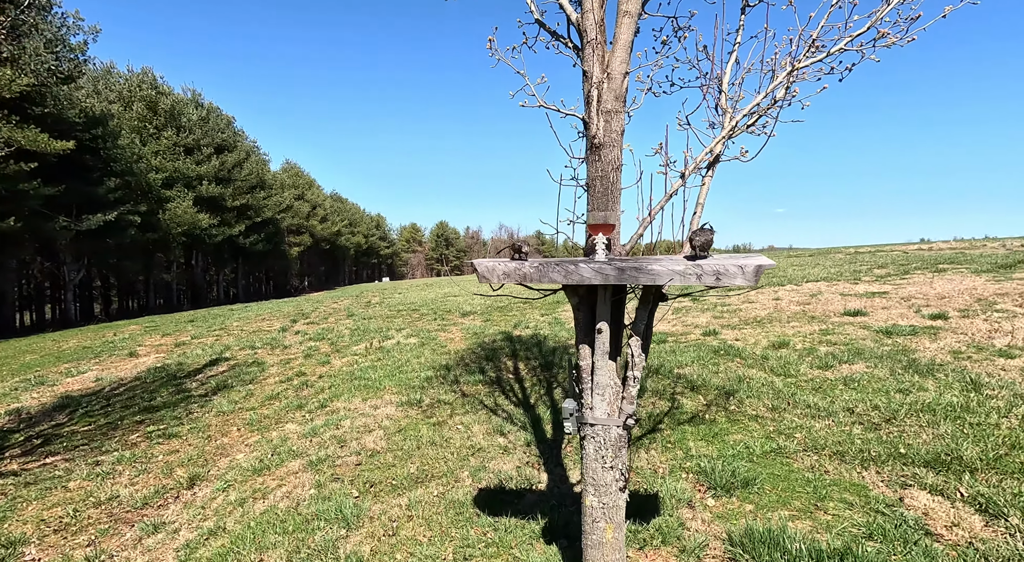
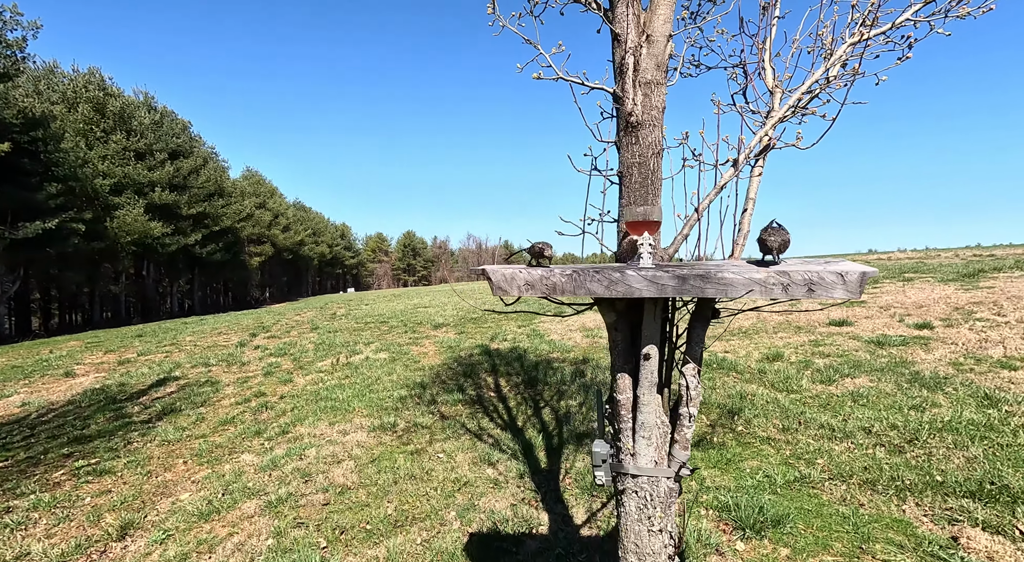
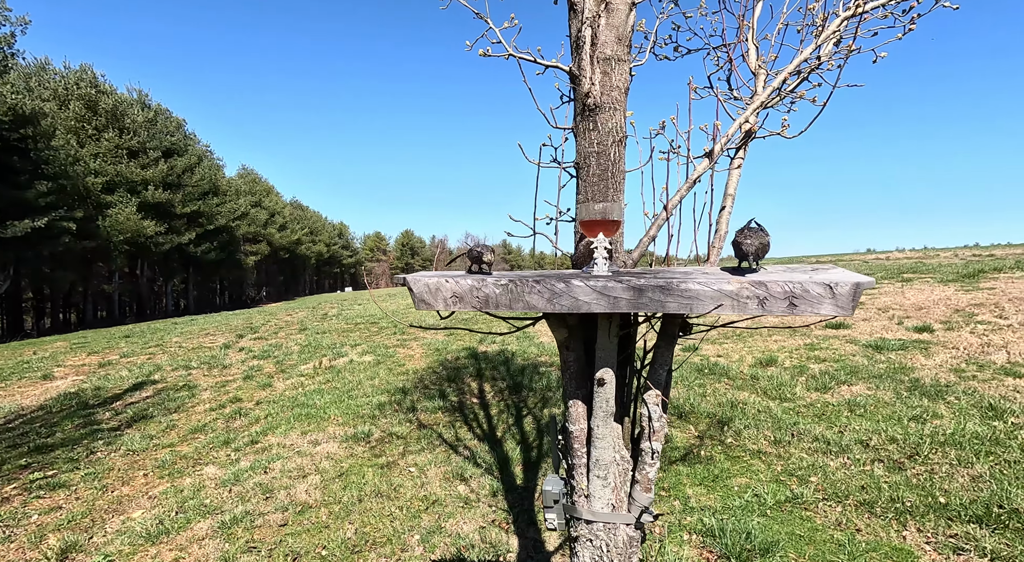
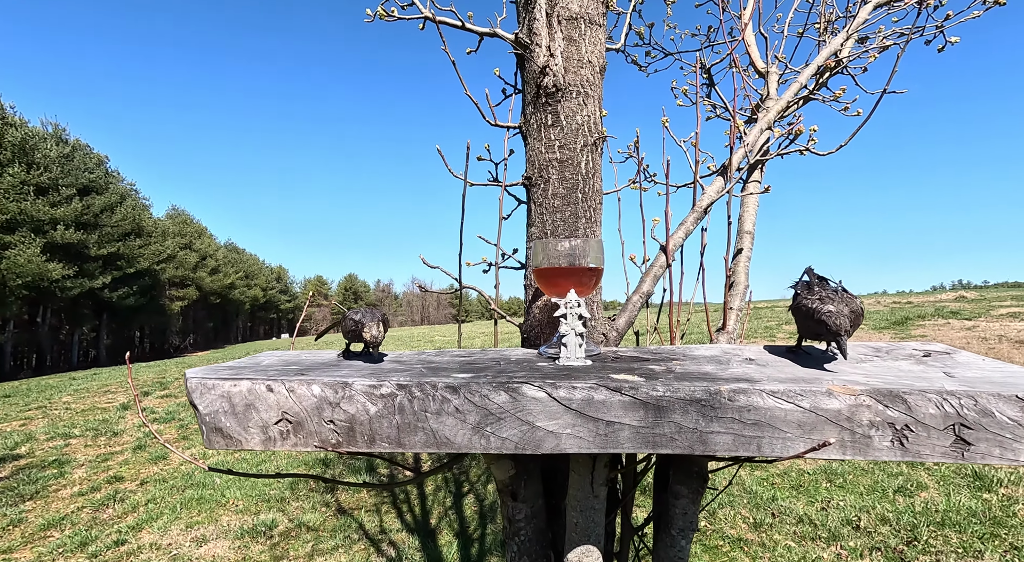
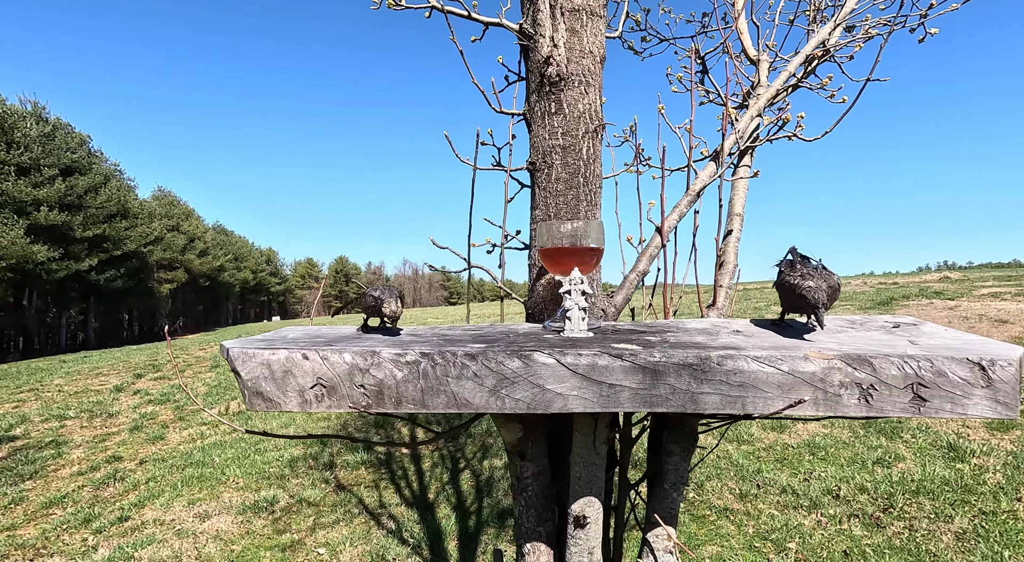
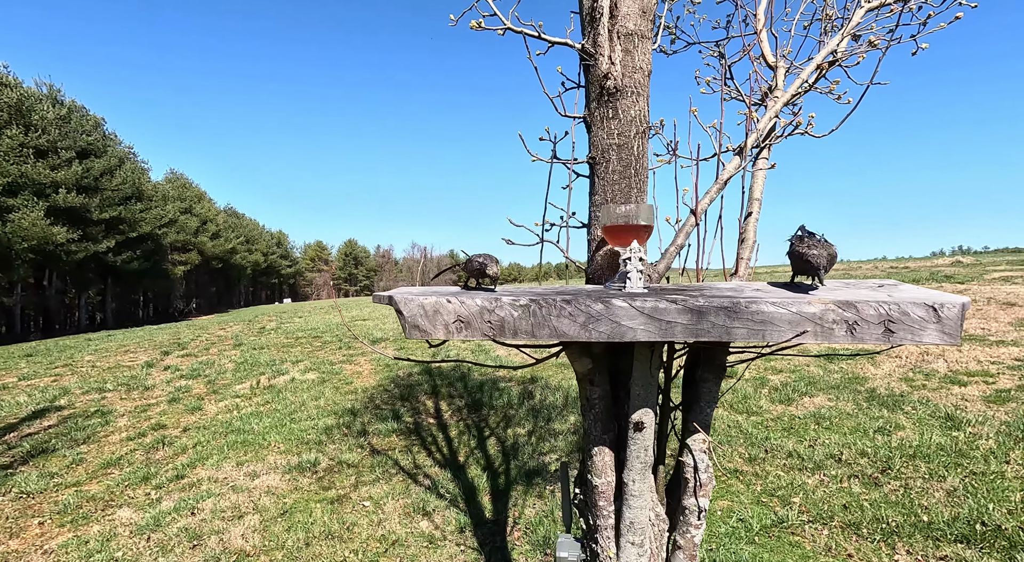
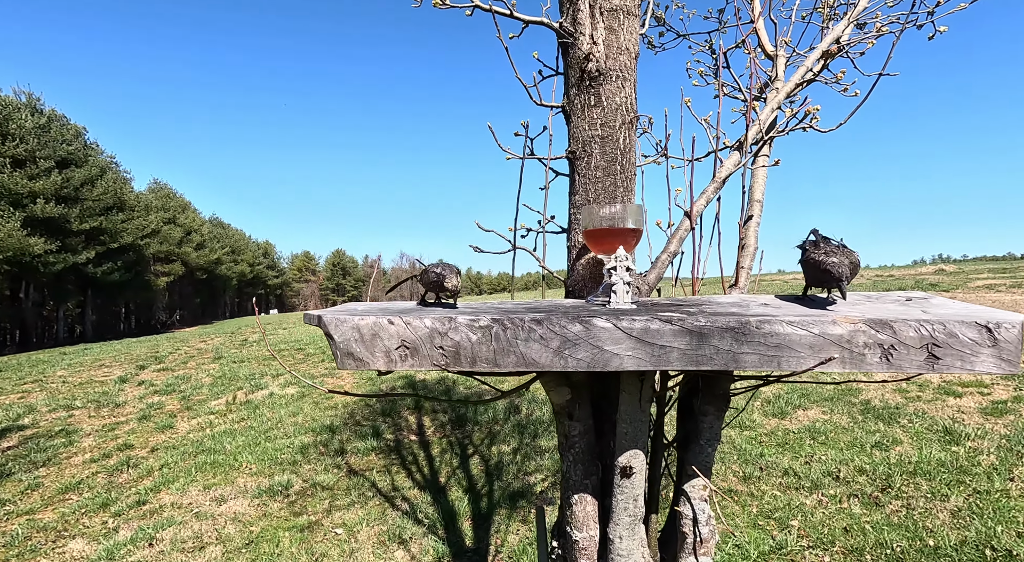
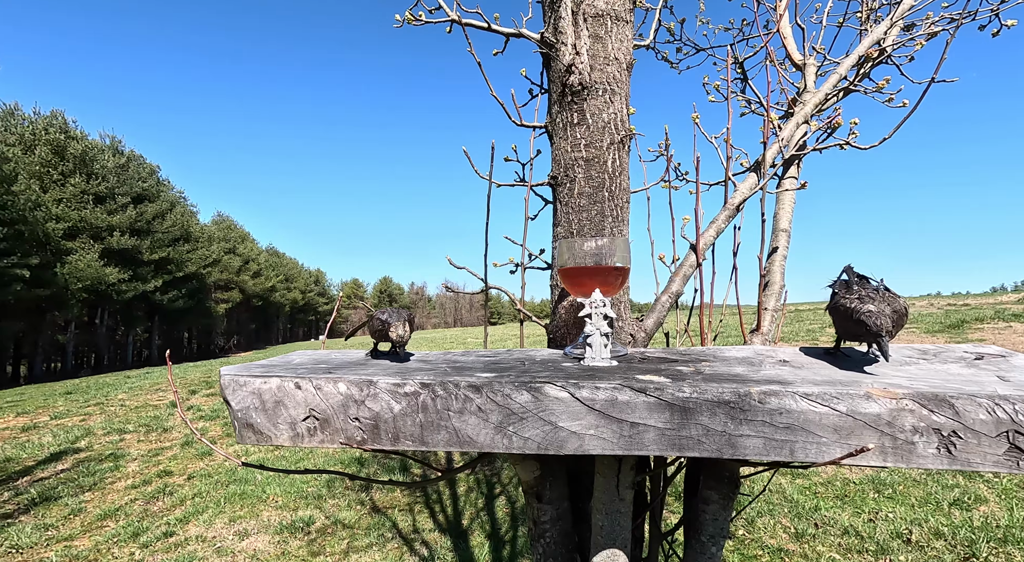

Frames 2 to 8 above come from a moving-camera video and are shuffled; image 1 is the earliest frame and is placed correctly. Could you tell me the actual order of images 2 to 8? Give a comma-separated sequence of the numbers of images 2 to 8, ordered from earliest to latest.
2, 3, 6, 7, 5, 4, 8
